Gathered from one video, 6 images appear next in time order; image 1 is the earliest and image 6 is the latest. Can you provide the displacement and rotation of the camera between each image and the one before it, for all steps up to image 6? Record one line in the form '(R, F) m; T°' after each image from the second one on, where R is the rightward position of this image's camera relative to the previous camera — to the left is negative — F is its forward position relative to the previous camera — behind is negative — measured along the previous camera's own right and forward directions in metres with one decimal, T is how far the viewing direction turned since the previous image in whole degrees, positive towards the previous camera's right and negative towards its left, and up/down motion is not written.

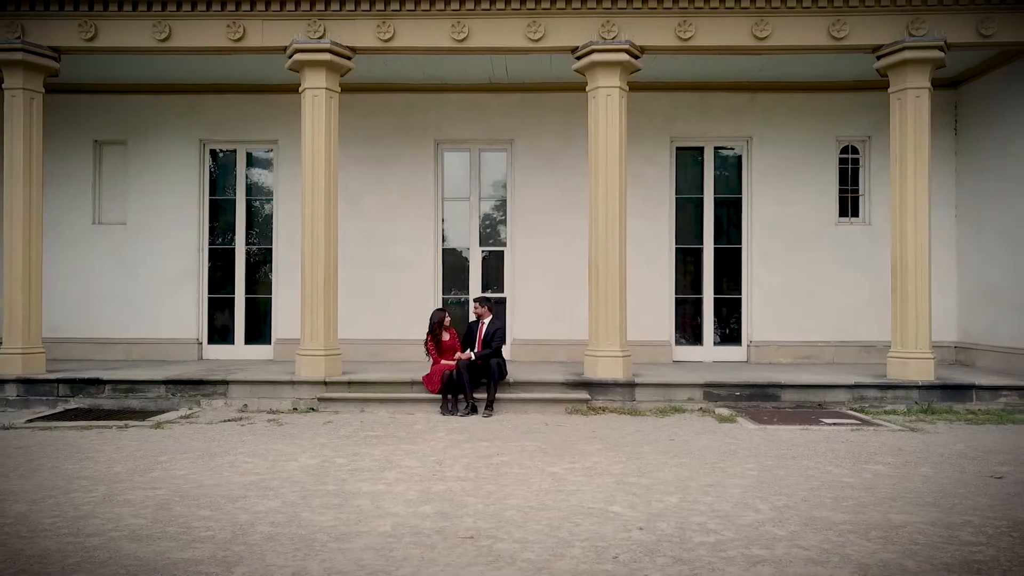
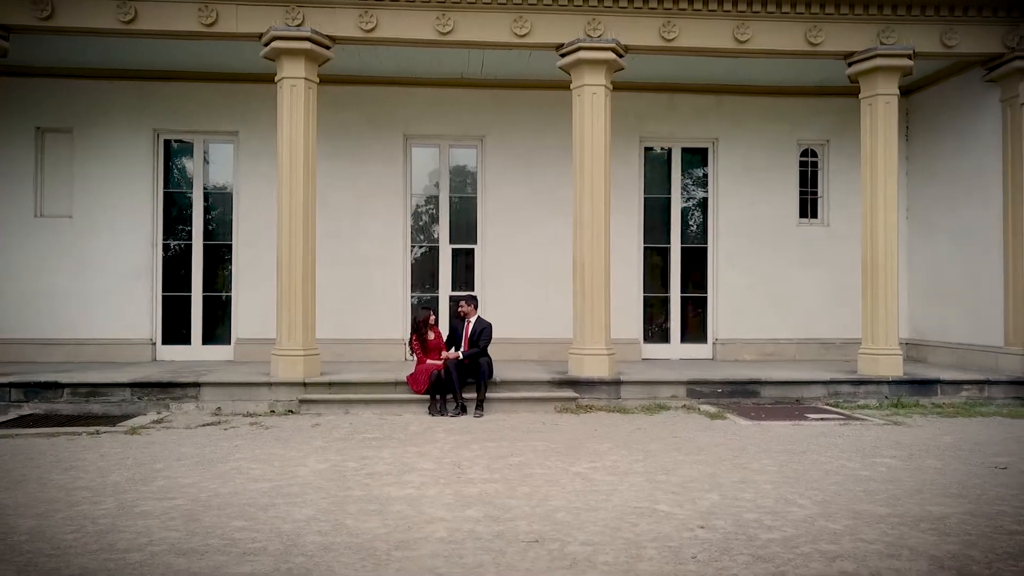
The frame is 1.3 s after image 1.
(-0.7, +0.1) m; +6°
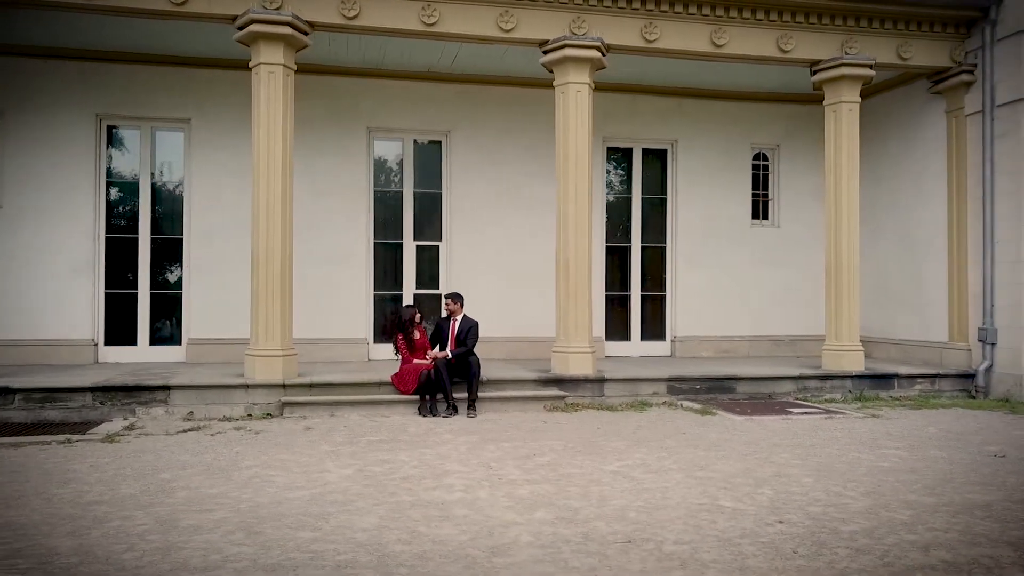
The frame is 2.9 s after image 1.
(-1.0, +0.2) m; +8°
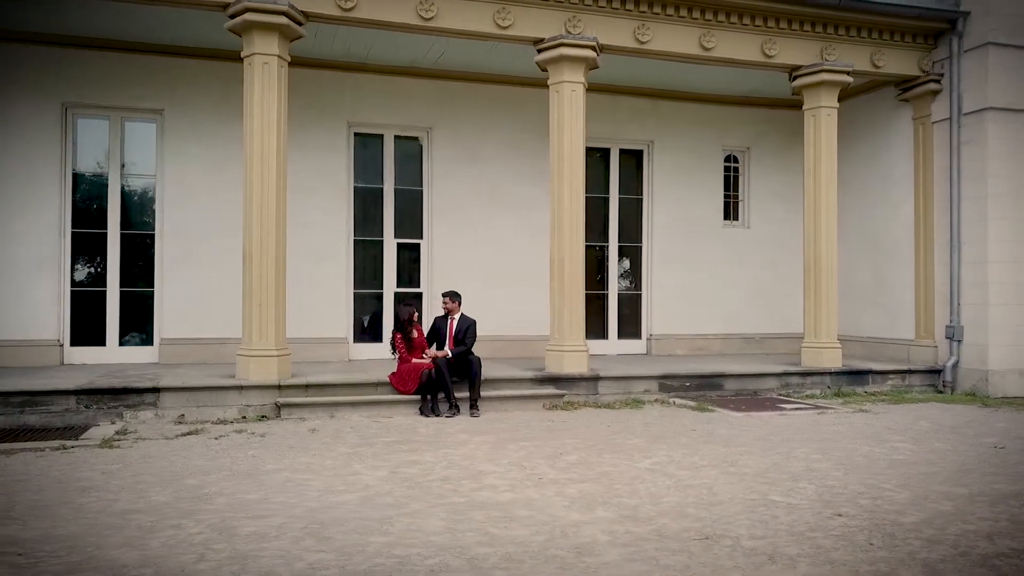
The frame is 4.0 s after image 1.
(-0.8, +0.1) m; +5°
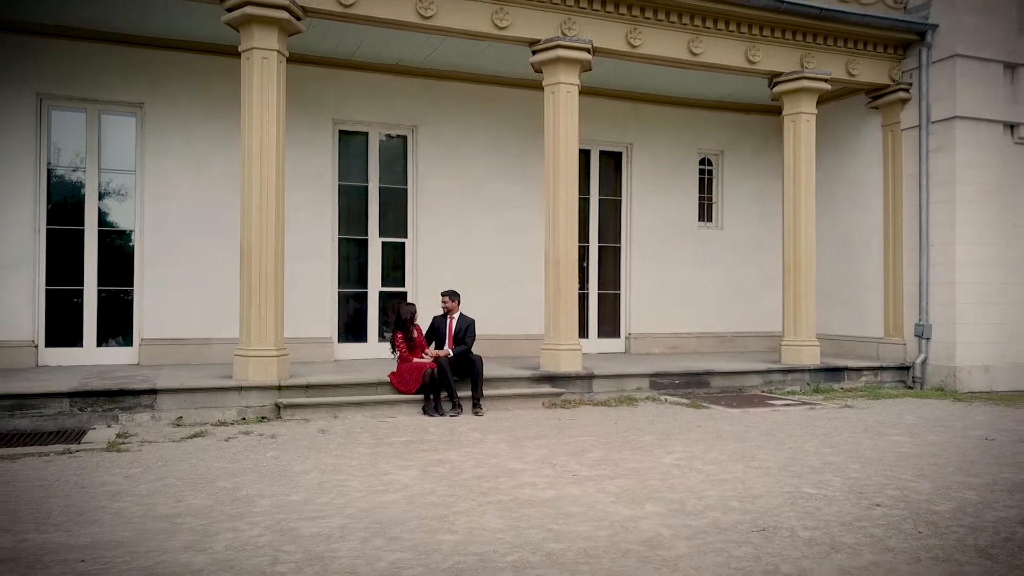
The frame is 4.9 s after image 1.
(-0.6, 0.0) m; +5°
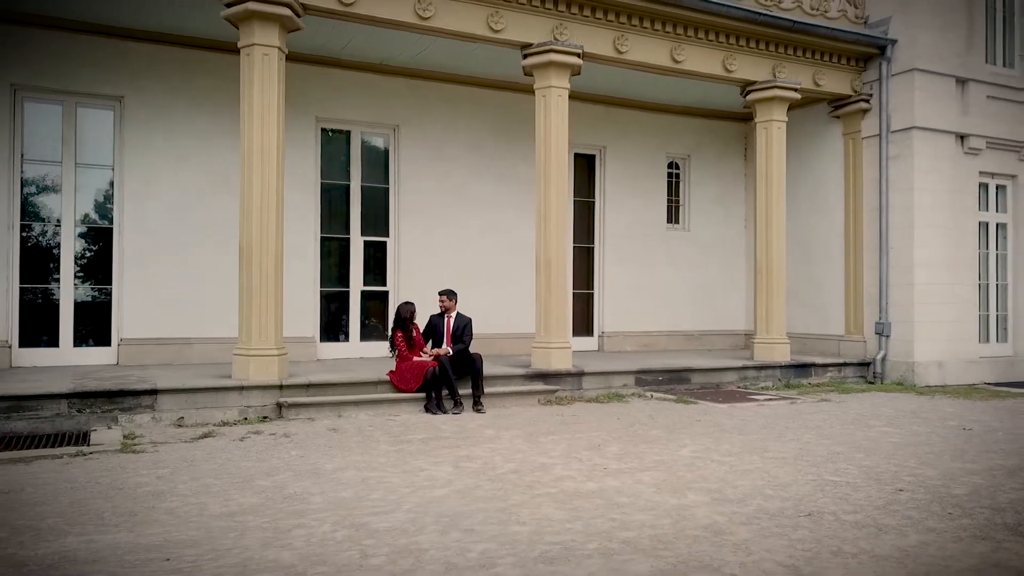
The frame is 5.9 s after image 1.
(-0.7, -0.1) m; +5°
